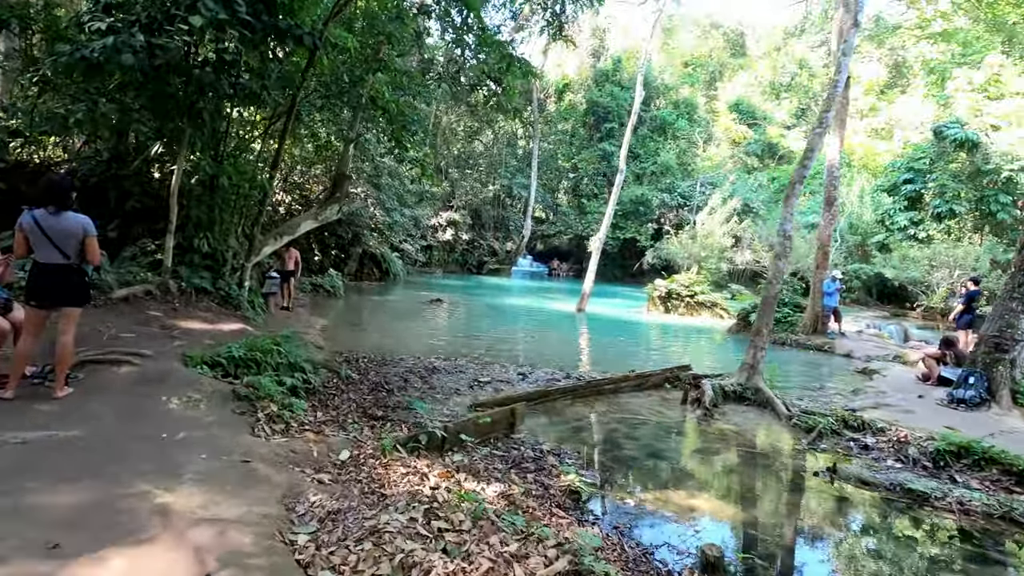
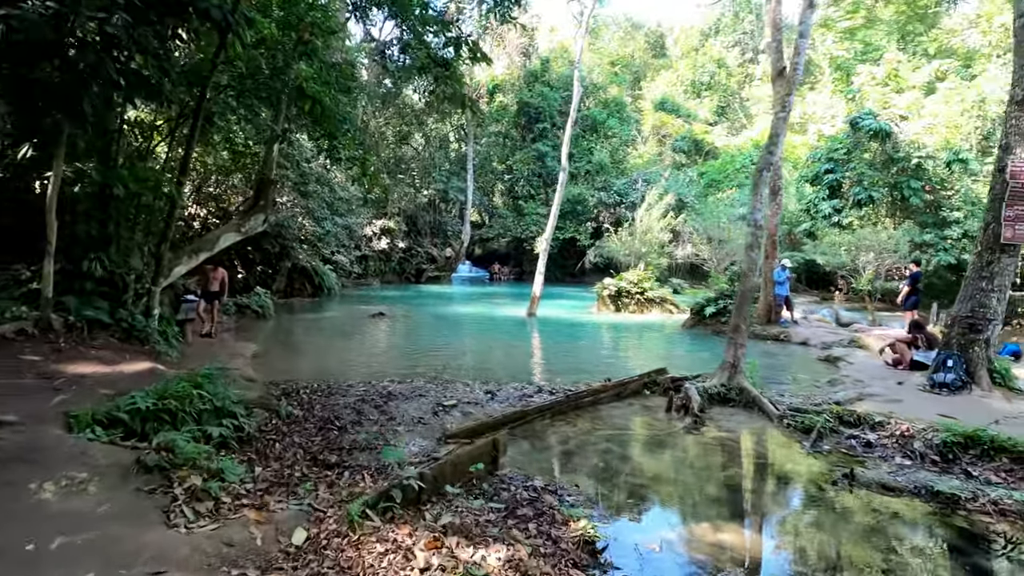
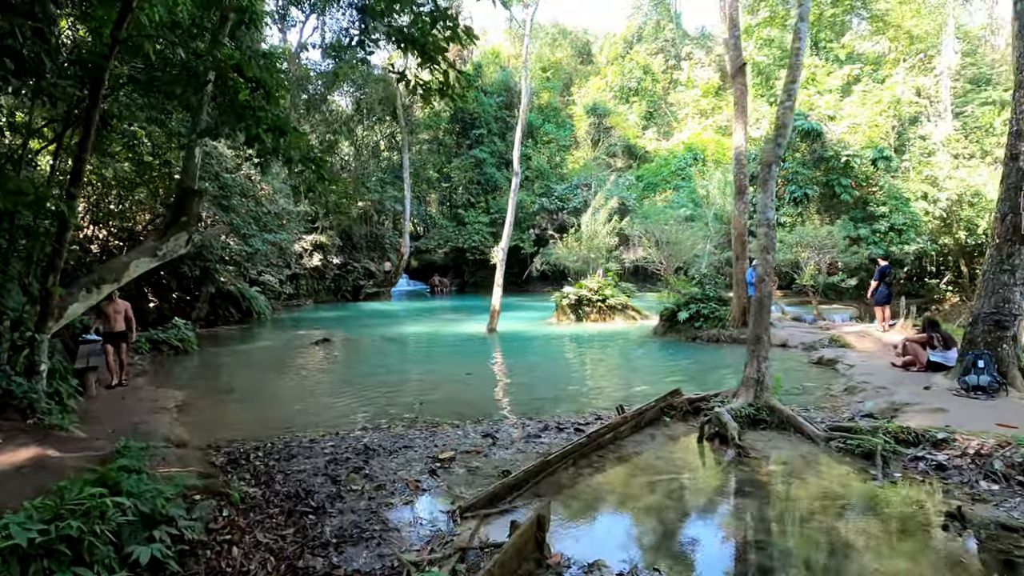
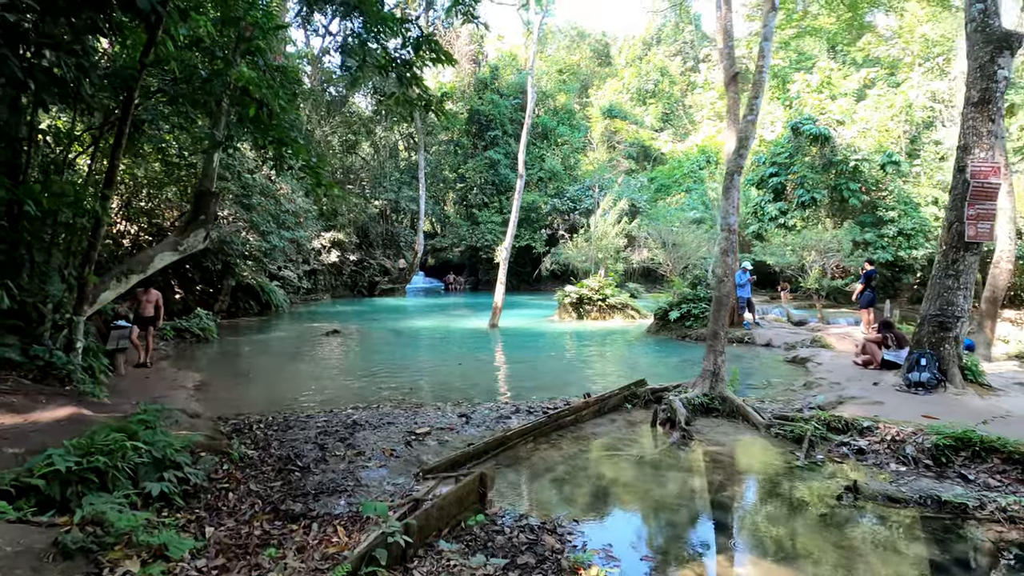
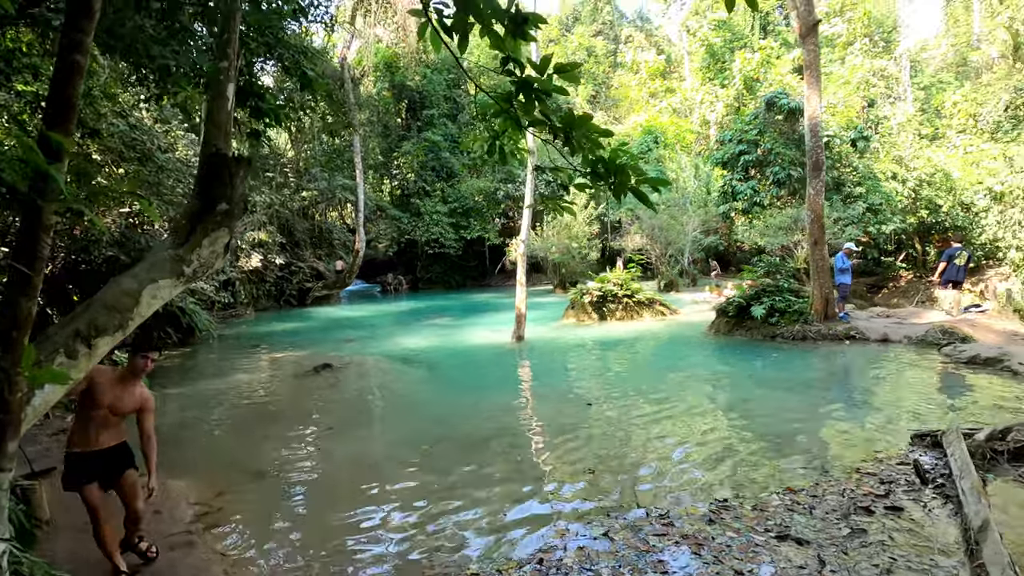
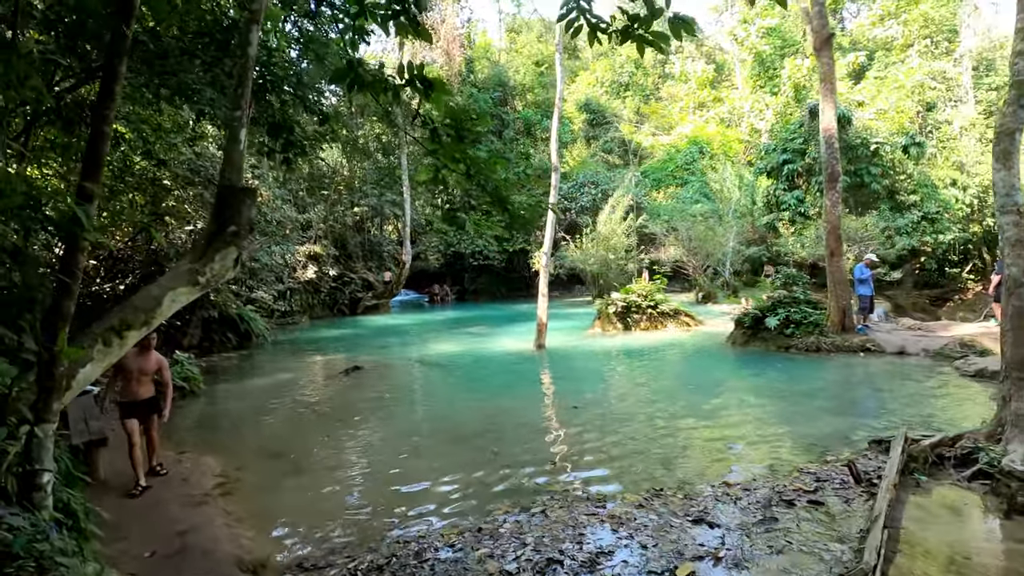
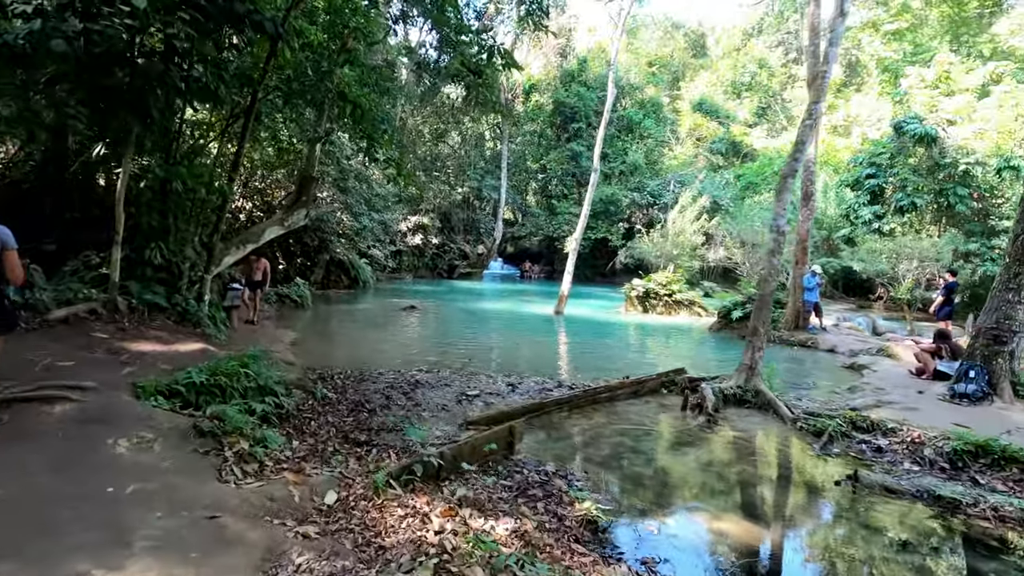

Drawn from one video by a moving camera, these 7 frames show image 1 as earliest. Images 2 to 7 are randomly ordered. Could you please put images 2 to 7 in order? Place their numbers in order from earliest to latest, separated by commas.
7, 2, 4, 3, 6, 5
